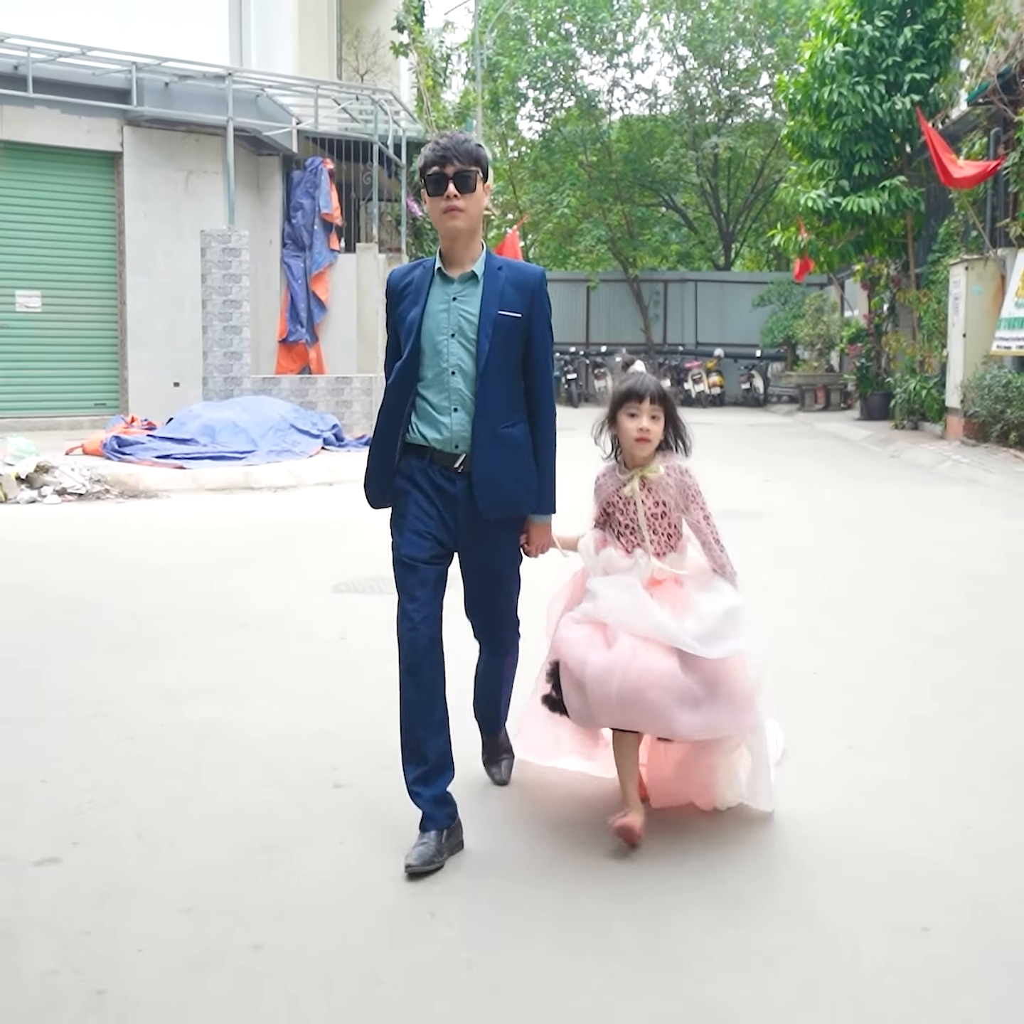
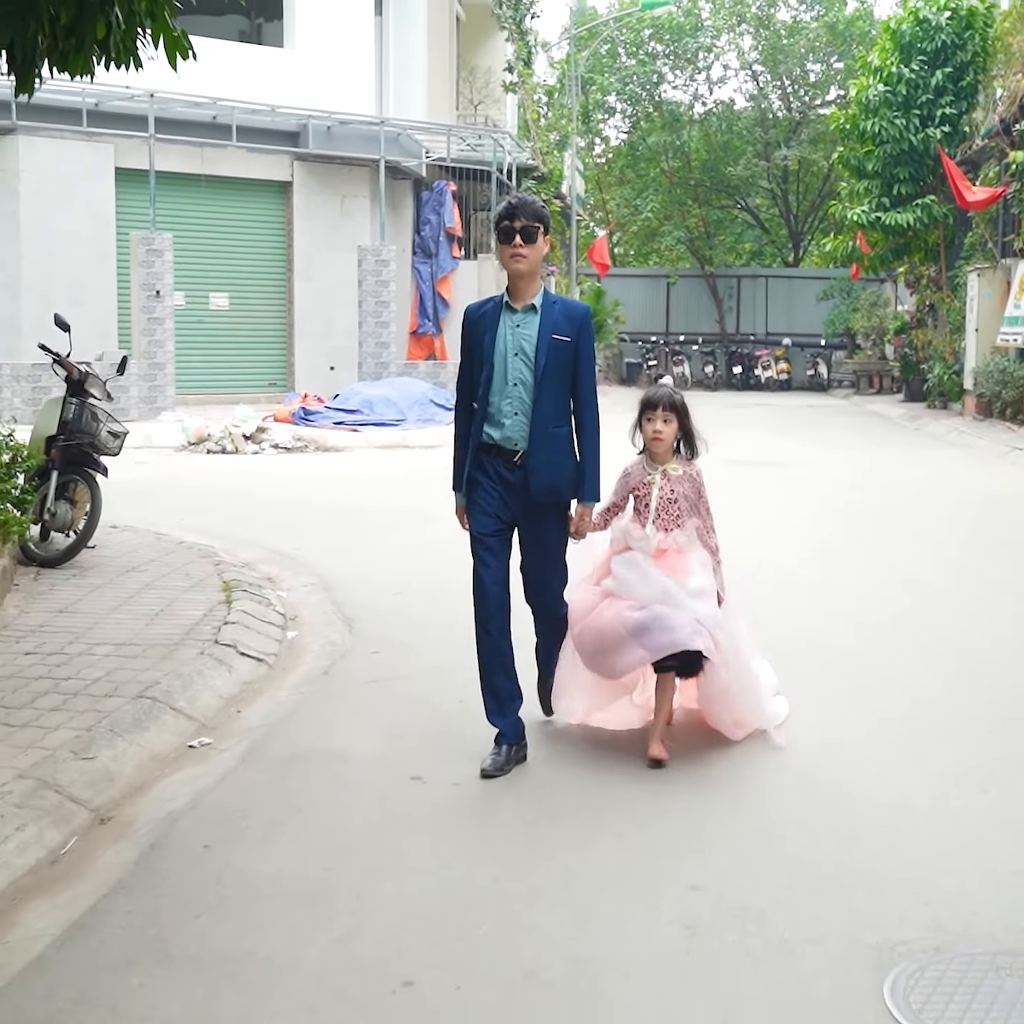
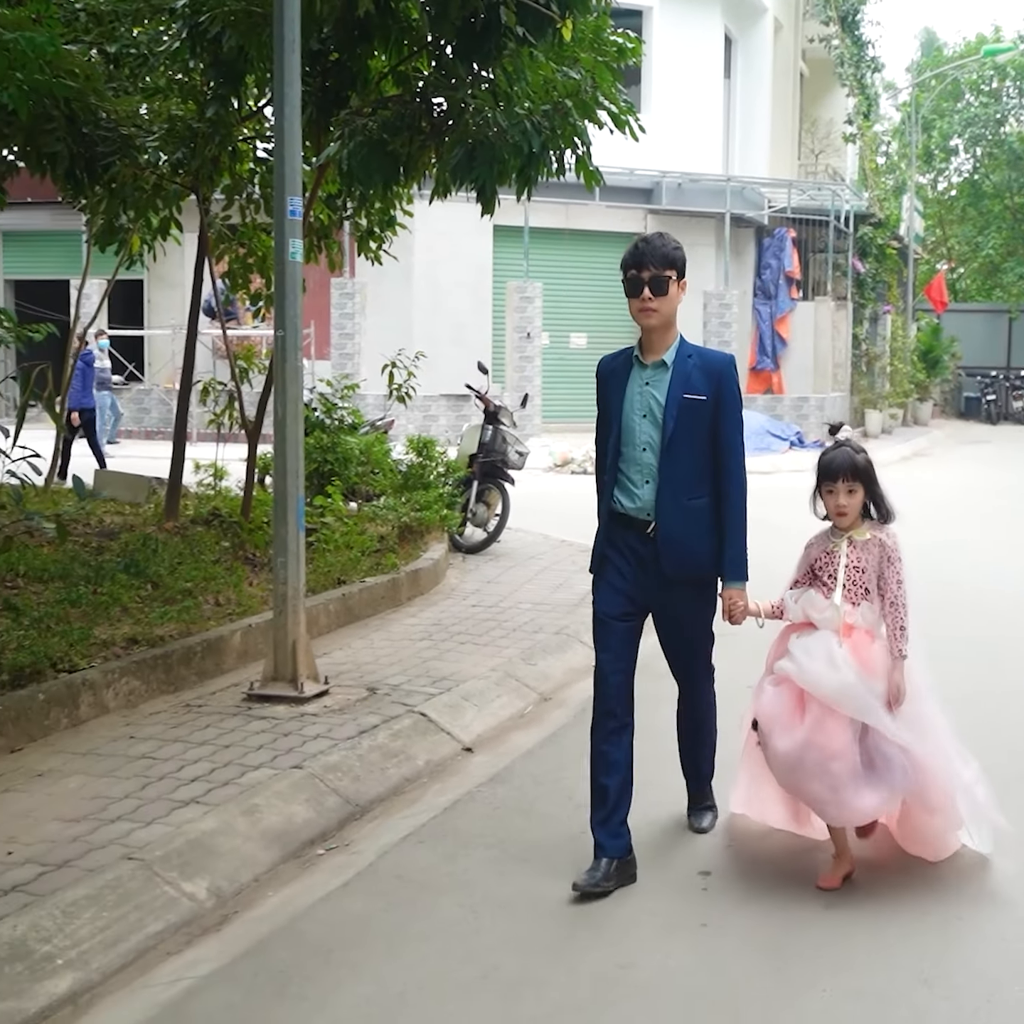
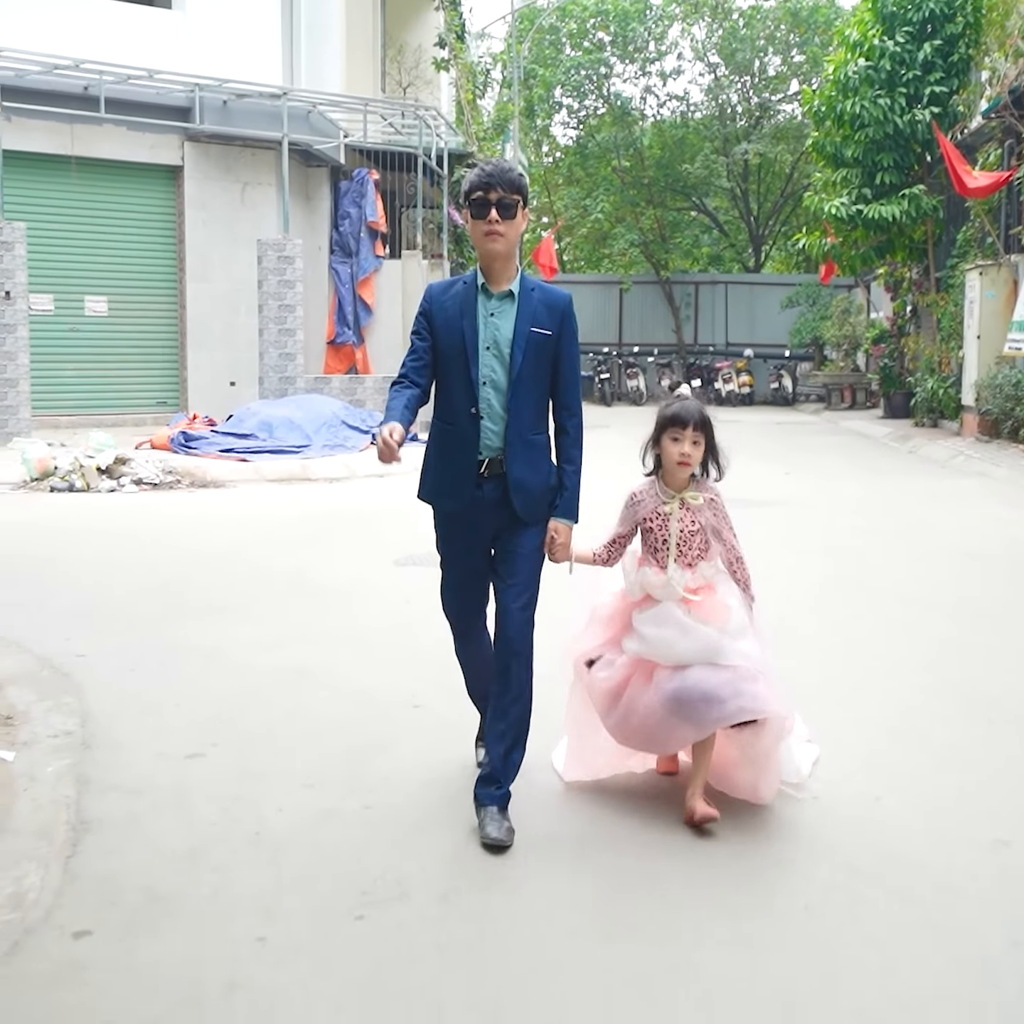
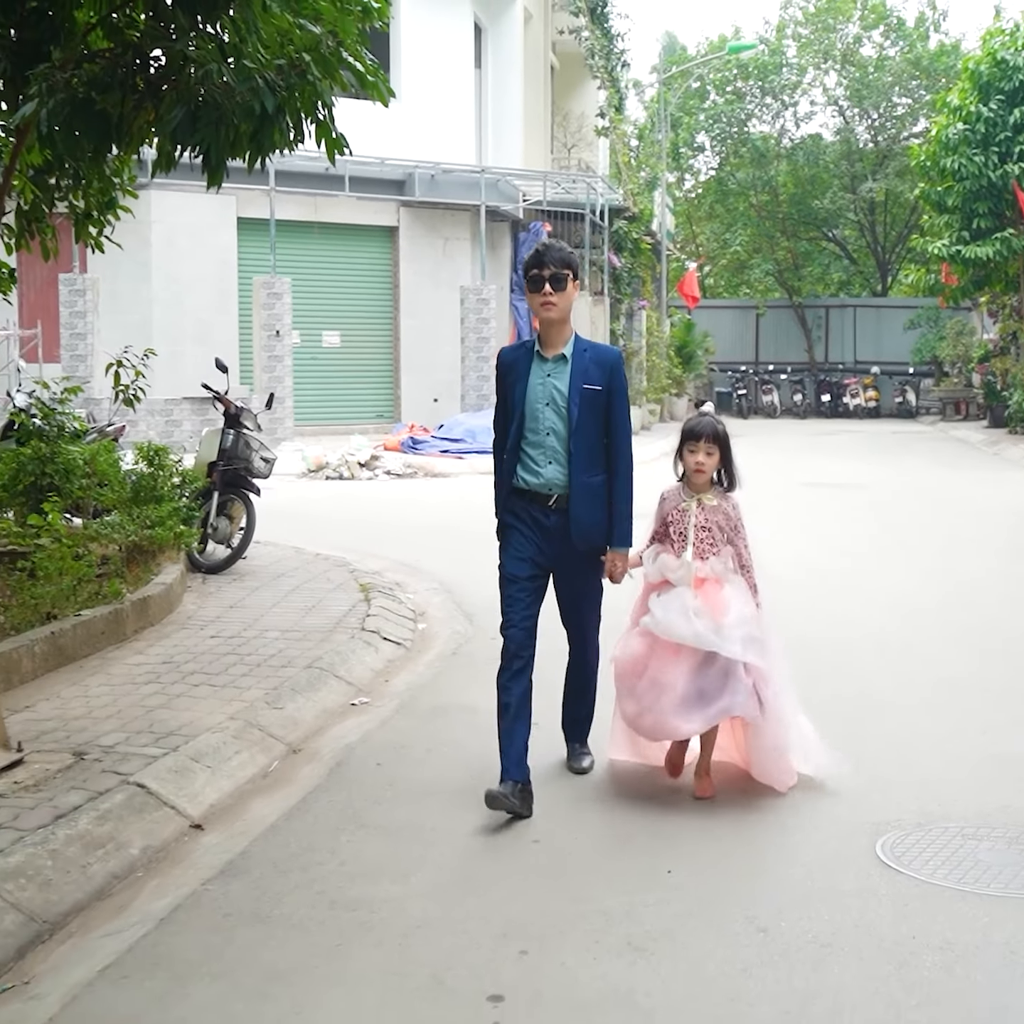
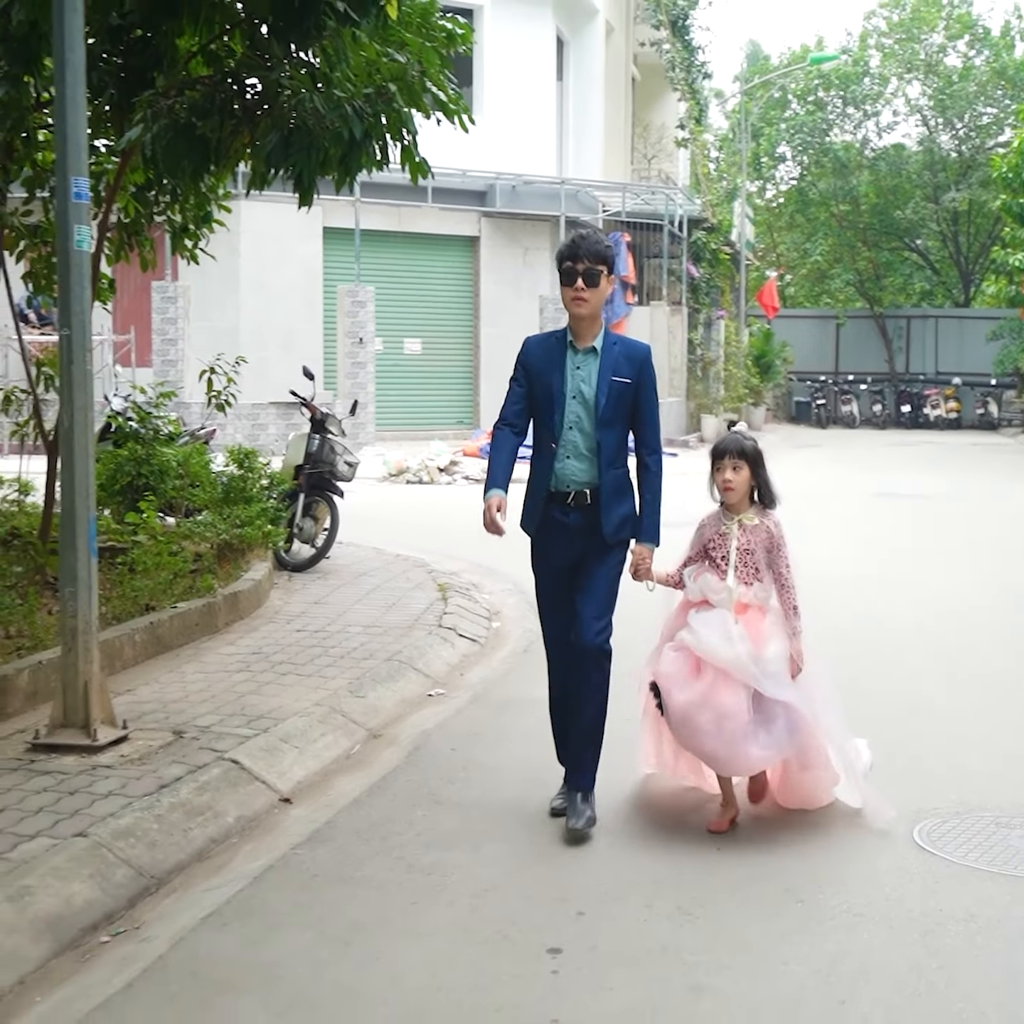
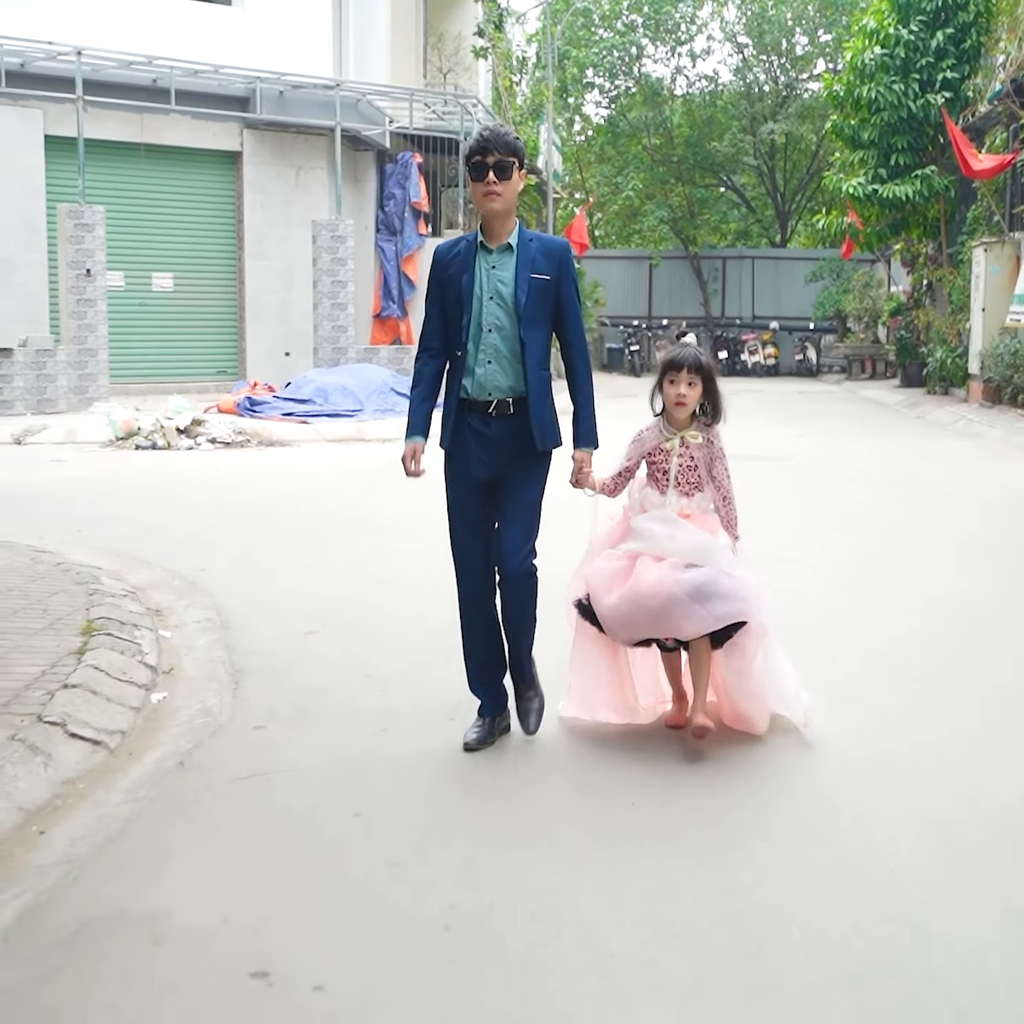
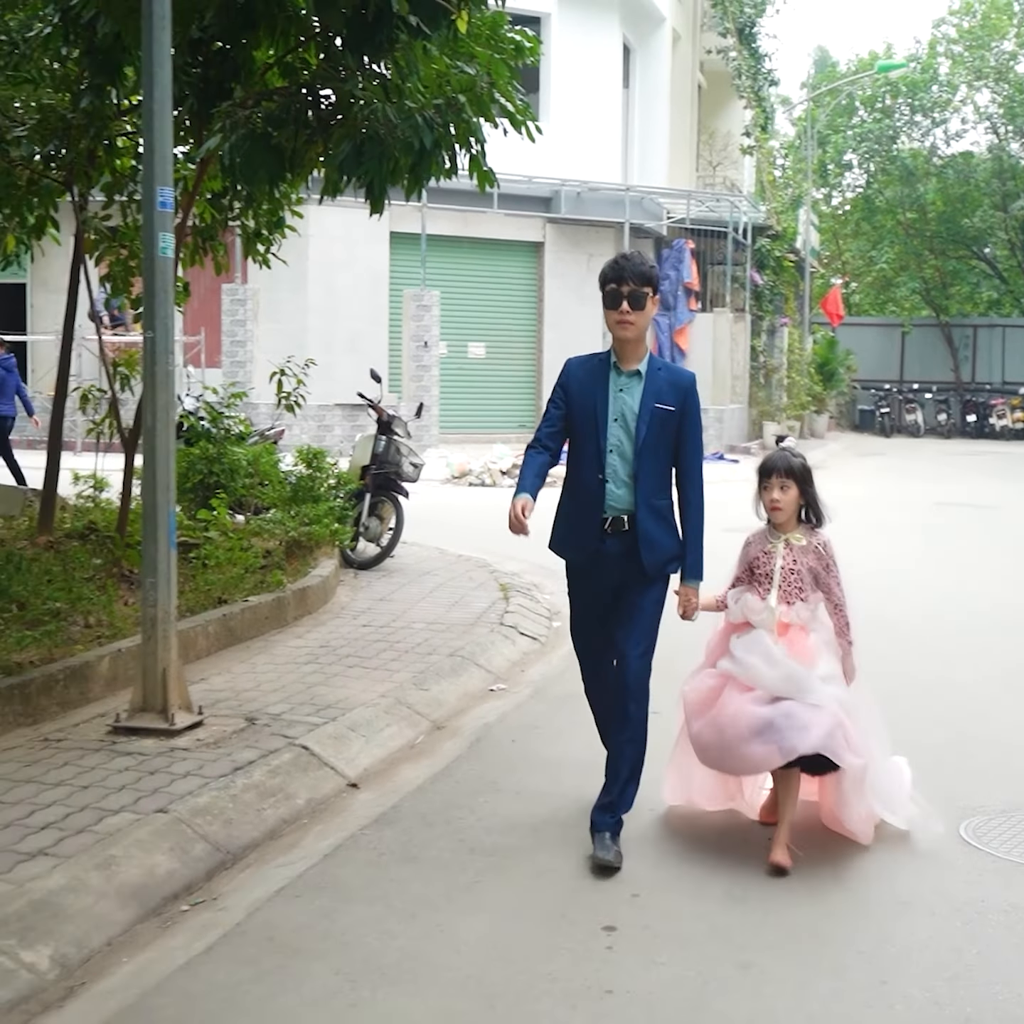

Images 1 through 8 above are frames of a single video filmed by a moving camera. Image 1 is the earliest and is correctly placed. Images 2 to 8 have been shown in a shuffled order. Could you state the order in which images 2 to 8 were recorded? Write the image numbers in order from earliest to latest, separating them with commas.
4, 7, 2, 5, 6, 8, 3
